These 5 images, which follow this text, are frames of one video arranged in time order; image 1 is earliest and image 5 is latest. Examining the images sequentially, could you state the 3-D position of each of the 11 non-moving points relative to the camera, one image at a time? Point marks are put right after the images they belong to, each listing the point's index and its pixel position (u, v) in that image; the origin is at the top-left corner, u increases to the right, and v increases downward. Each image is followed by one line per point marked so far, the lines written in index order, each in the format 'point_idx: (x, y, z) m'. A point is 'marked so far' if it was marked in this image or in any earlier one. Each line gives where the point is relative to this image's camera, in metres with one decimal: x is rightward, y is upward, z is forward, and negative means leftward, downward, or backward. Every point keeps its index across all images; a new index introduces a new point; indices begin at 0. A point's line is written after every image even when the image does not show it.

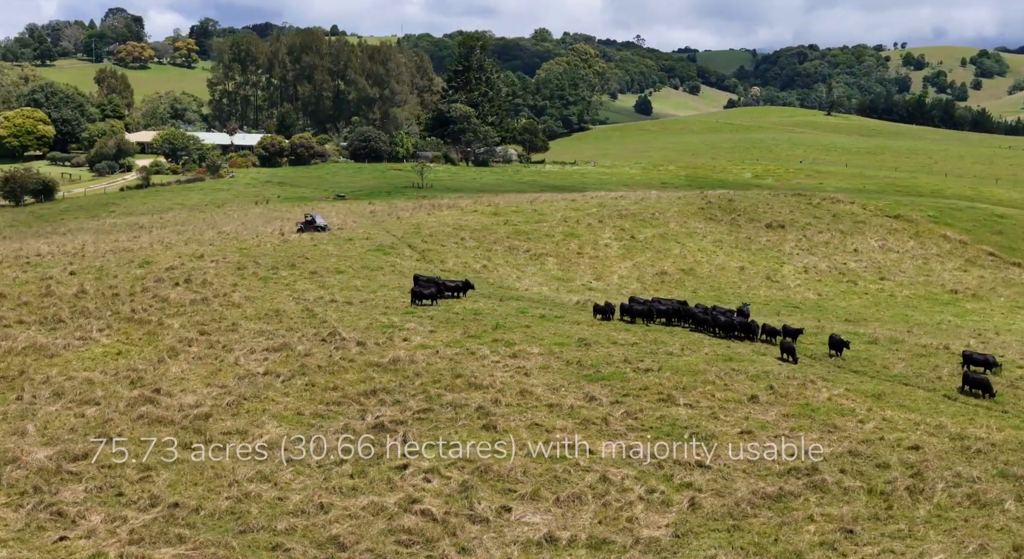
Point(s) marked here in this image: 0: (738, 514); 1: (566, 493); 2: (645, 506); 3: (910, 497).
0: (+4.4, -4.5, +17.5) m
1: (+1.2, -4.6, +19.3) m
2: (+2.7, -4.7, +18.6) m
3: (+7.6, -4.1, +17.1) m
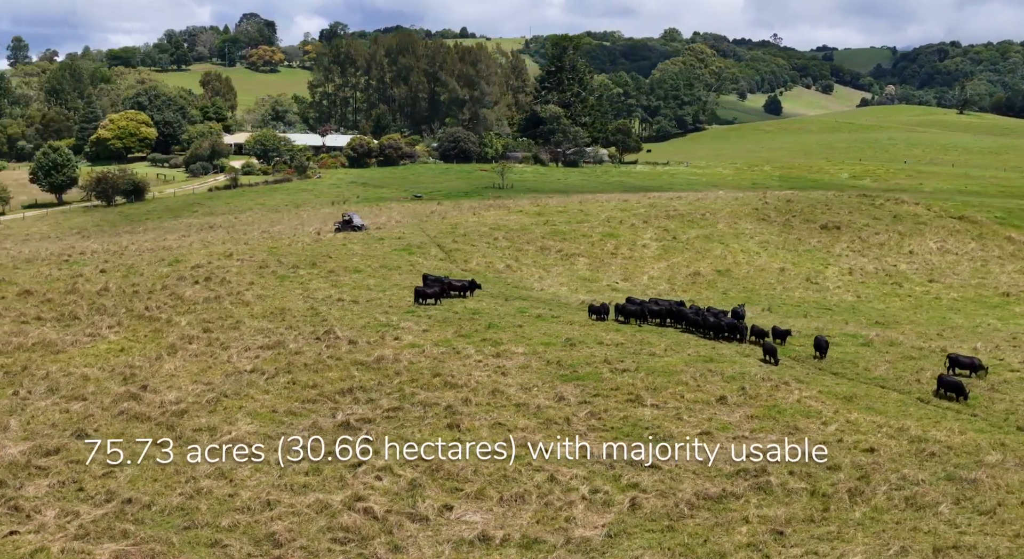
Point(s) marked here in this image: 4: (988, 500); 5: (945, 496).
0: (+3.2, -4.5, +17.3) m
1: (0.0, -4.5, +19.2) m
2: (+1.5, -4.6, +18.5) m
3: (+6.4, -4.1, +16.9) m
4: (+8.4, -3.9, +16.2) m
5: (+7.9, -4.0, +16.6) m
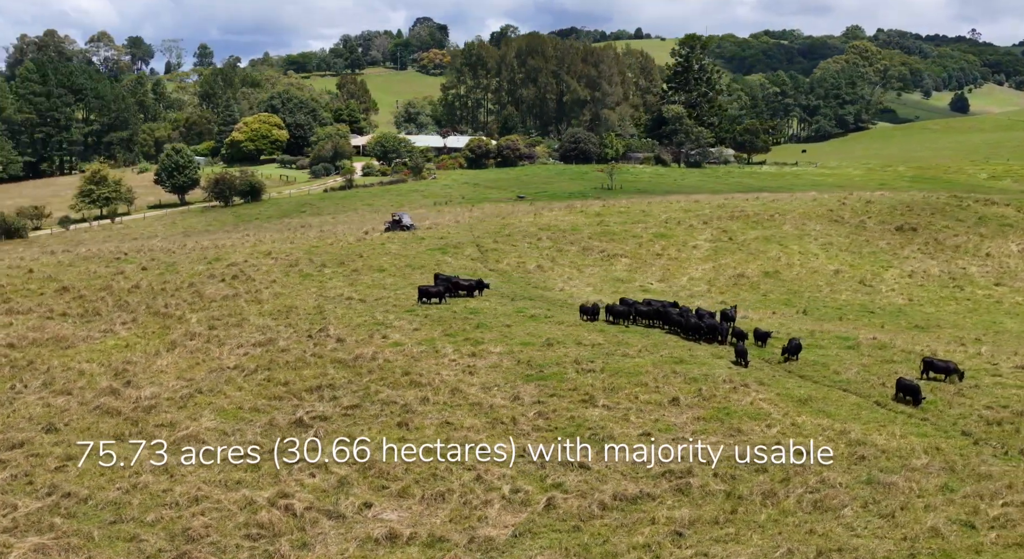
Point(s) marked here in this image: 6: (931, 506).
0: (+1.4, -4.5, +17.3) m
1: (-1.7, -4.5, +19.2) m
2: (-0.2, -4.6, +18.5) m
3: (+4.7, -4.1, +16.8) m
4: (+6.7, -4.0, +16.1) m
5: (+6.2, -4.0, +16.5) m
6: (+7.2, -3.9, +15.9) m
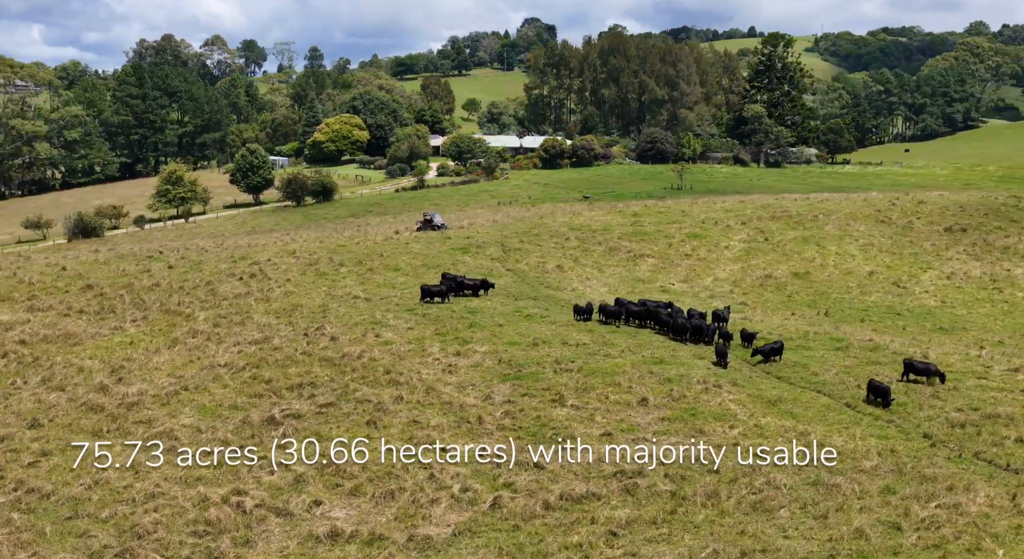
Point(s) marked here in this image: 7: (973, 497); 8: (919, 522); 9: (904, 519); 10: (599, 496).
0: (+0.3, -4.5, +17.3) m
1: (-2.8, -4.5, +19.3) m
2: (-1.3, -4.6, +18.6) m
3: (+3.6, -4.1, +16.8) m
4: (+5.6, -4.0, +16.1) m
5: (+5.1, -4.0, +16.5) m
6: (+6.1, -4.0, +15.9) m
7: (+7.9, -3.8, +15.9) m
8: (+6.7, -4.1, +15.2) m
9: (+6.5, -4.1, +15.4) m
10: (+1.7, -4.3, +18.0) m
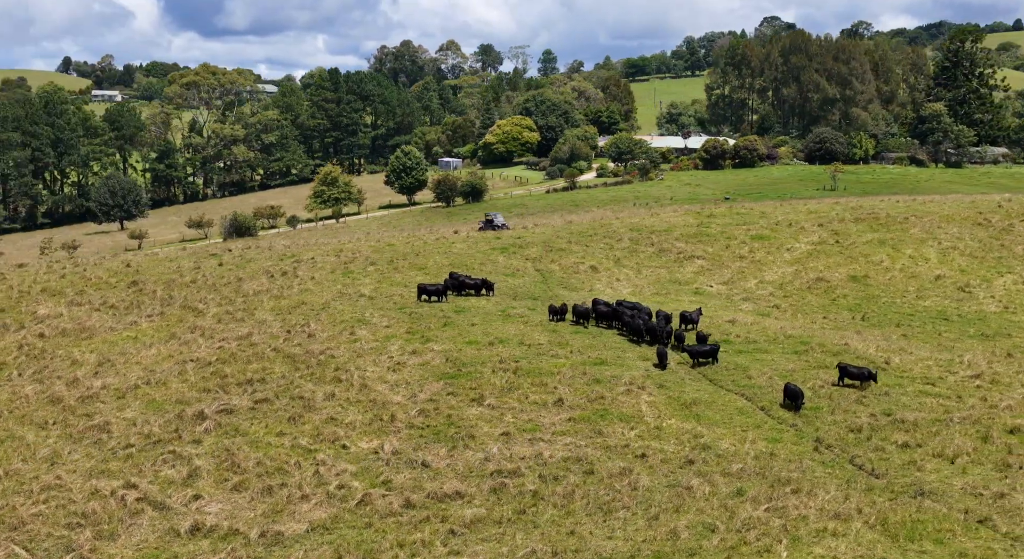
0: (-2.4, -4.5, +17.8) m
1: (-5.5, -4.5, +19.8) m
2: (-4.0, -4.6, +19.0) m
3: (+0.8, -4.2, +17.2) m
4: (+2.8, -4.1, +16.4) m
5: (+2.3, -4.1, +16.8) m
6: (+3.3, -4.1, +16.2) m
7: (+5.1, -3.9, +16.2) m
8: (+3.9, -4.2, +15.5) m
9: (+3.7, -4.2, +15.7) m
10: (-1.0, -4.4, +18.4) m
